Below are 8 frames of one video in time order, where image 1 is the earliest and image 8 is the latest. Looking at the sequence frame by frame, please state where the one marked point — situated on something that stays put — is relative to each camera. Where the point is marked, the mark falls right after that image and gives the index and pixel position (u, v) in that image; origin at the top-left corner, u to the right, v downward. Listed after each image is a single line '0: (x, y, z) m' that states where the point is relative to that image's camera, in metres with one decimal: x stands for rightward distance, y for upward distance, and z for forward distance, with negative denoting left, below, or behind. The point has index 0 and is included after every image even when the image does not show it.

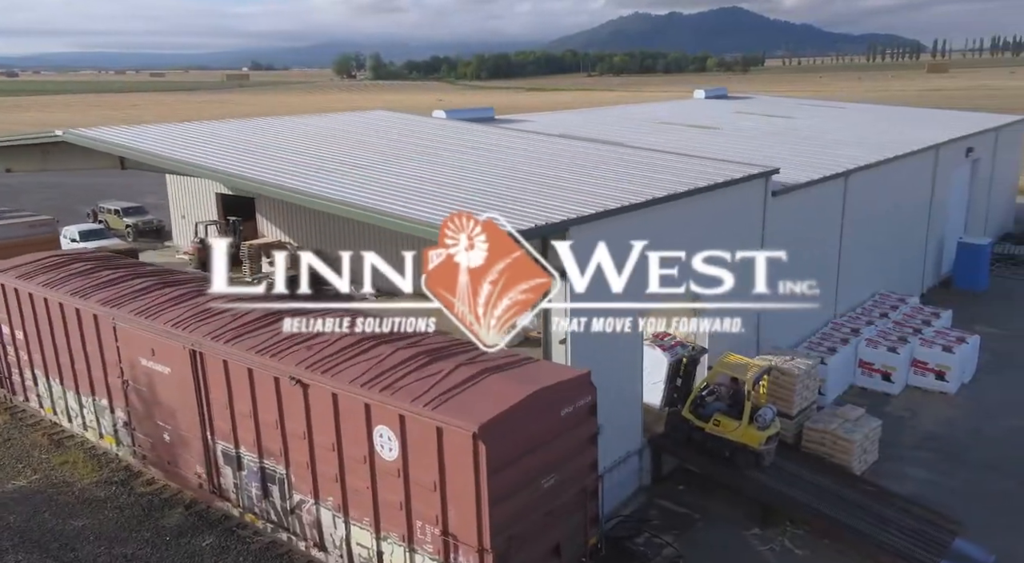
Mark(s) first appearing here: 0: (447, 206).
0: (-0.9, +1.1, +12.4) m
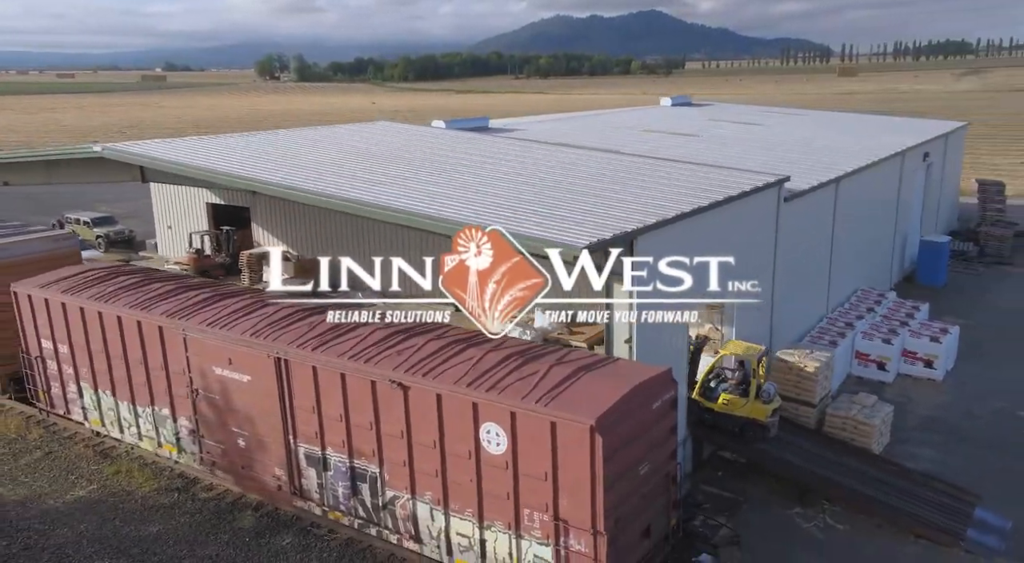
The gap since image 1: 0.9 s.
0: (-0.2, +1.0, +13.1) m
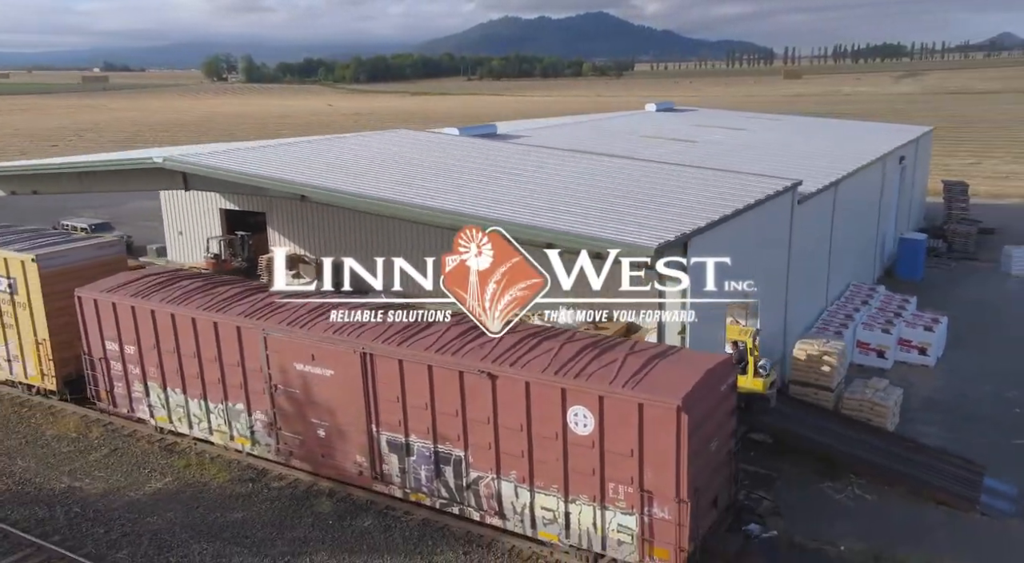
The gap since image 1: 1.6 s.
0: (+0.5, +1.1, +14.2) m
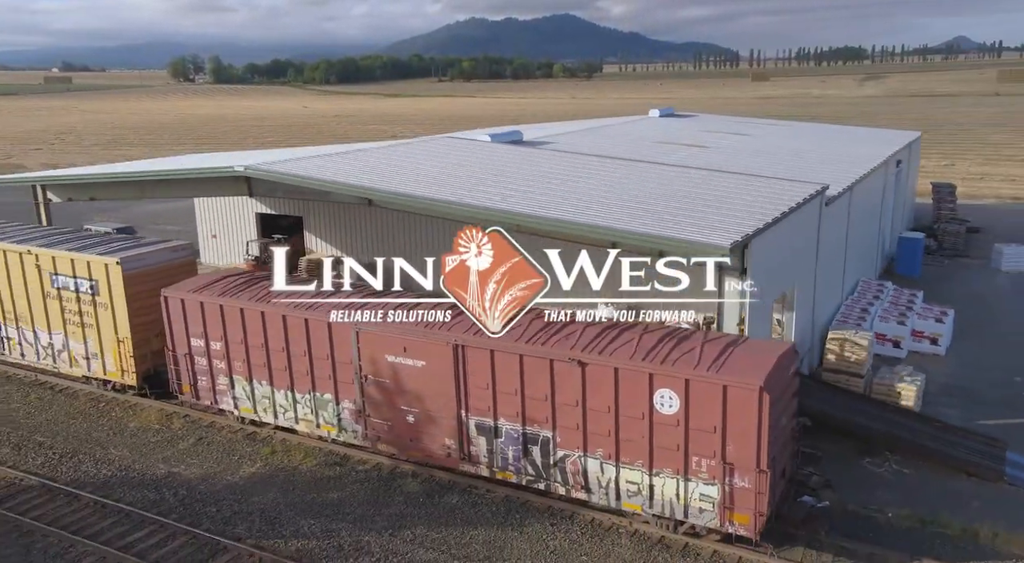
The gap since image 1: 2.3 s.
0: (+1.6, +1.1, +15.4) m
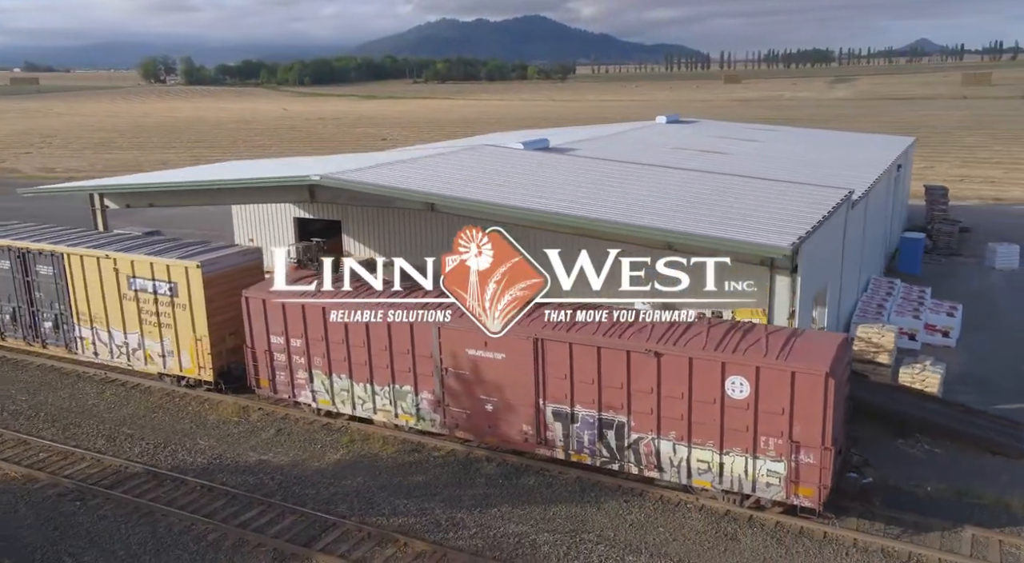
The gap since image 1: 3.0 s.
0: (+2.7, +1.1, +16.7) m
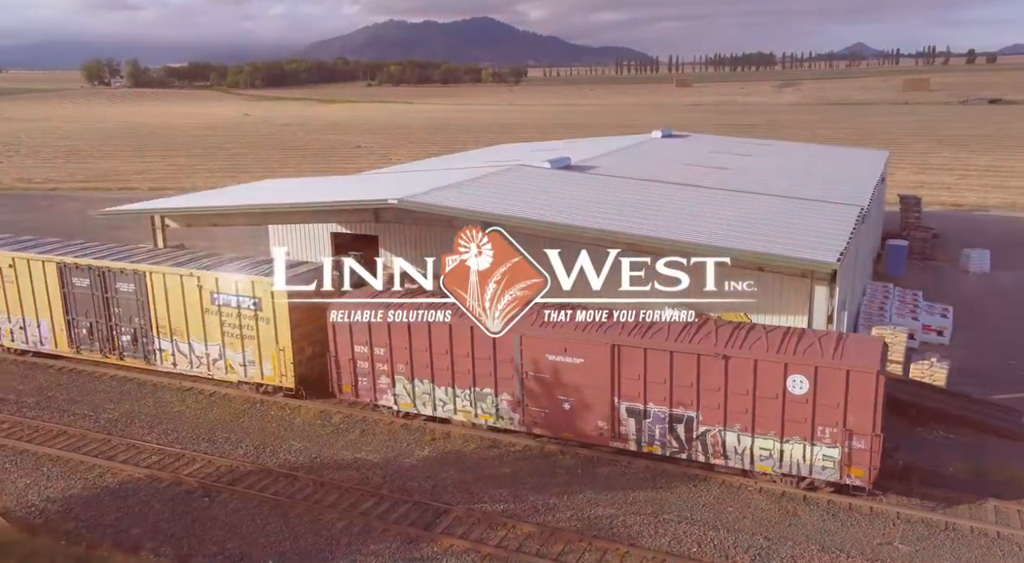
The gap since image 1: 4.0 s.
0: (+4.0, +0.9, +18.7) m
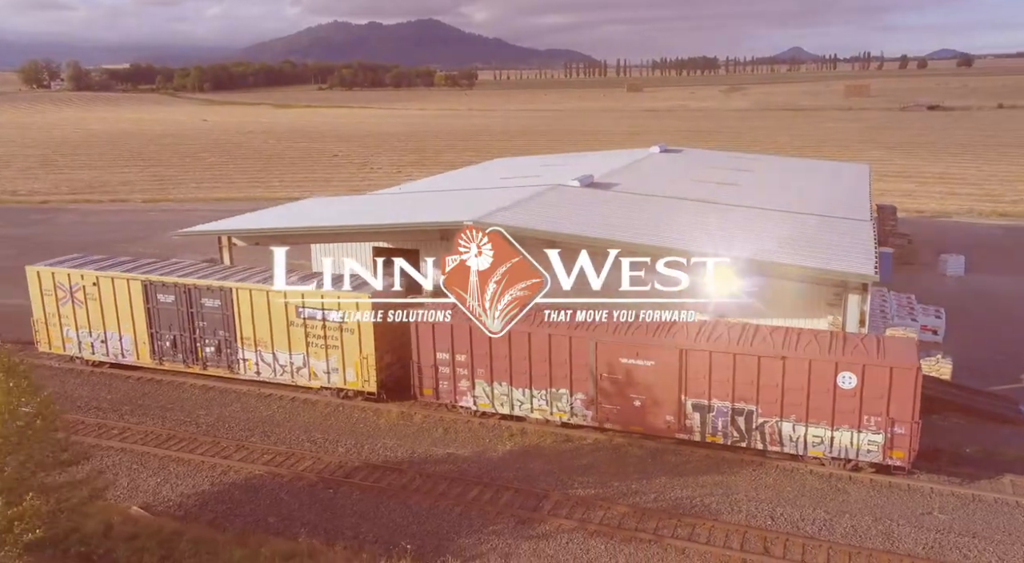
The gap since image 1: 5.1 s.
0: (+5.5, +0.7, +21.2) m
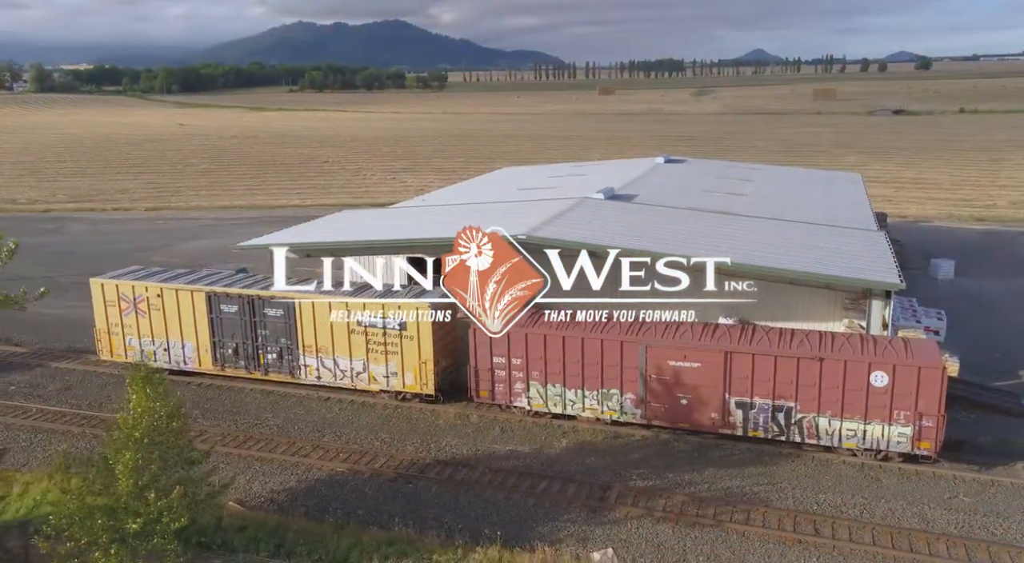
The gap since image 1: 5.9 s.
0: (+6.7, +0.5, +23.0) m
